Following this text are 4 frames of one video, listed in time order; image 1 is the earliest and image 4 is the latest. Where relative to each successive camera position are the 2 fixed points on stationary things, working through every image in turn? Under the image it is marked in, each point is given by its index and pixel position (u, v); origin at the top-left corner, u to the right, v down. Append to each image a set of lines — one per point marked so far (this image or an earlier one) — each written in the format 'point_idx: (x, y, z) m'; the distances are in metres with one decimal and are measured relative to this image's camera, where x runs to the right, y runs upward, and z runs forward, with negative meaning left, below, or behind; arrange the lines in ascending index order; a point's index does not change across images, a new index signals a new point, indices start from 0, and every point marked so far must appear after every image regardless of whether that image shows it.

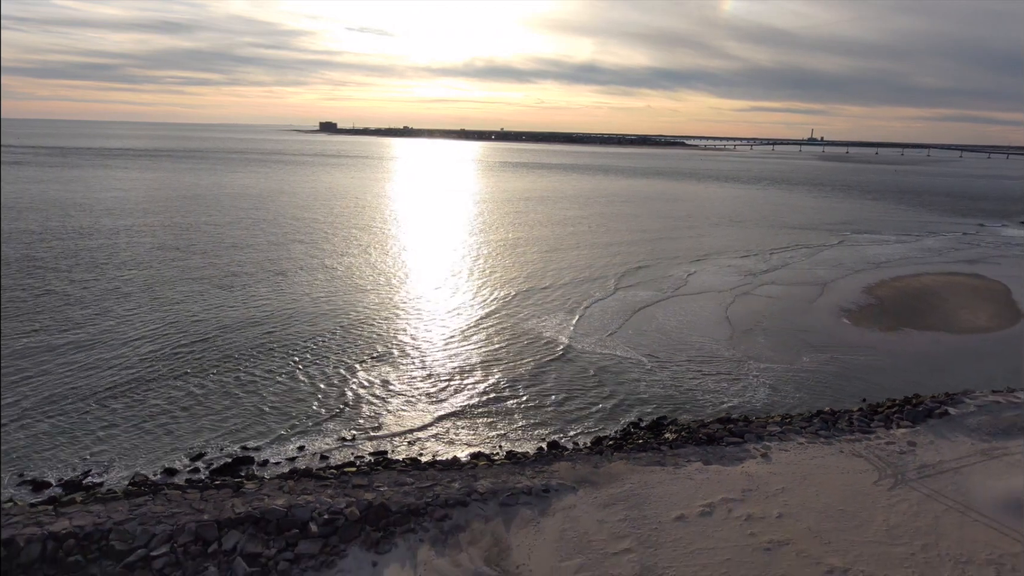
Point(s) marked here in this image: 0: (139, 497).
0: (-4.7, -2.6, +8.4) m
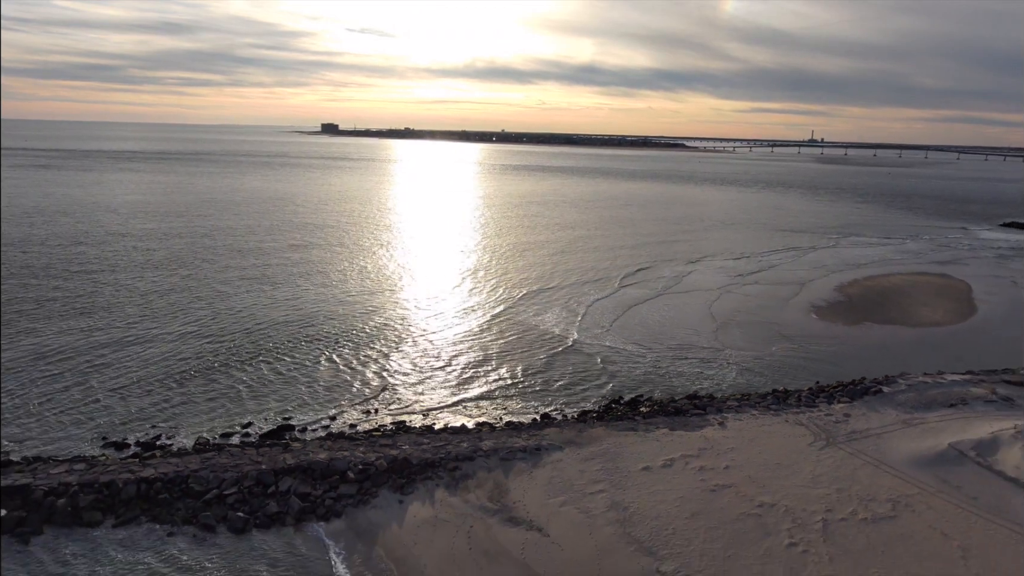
0: (-4.7, -2.5, +10.3) m
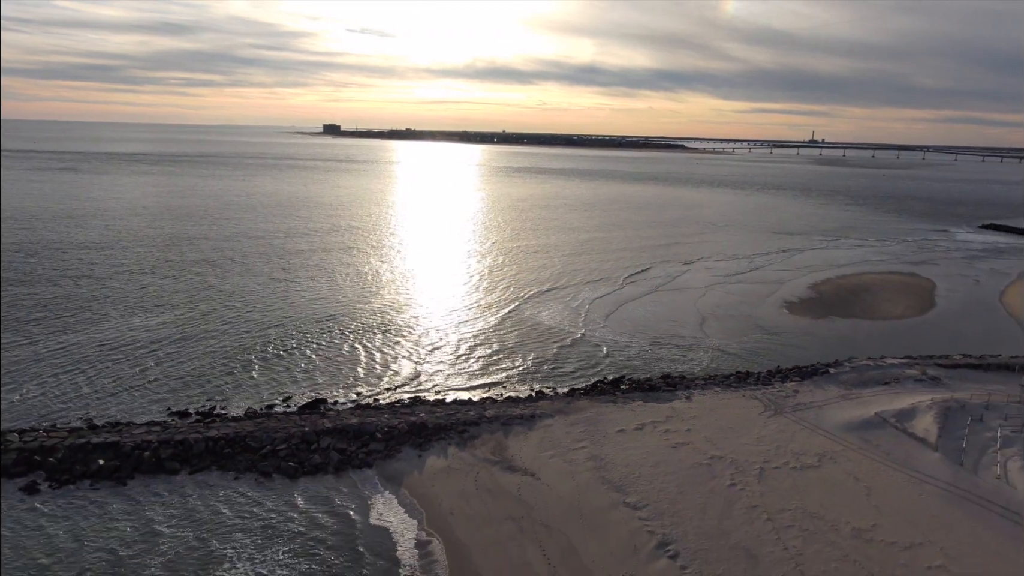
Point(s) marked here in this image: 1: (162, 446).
0: (-4.8, -2.4, +12.5) m
1: (-5.9, -2.7, +11.3) m
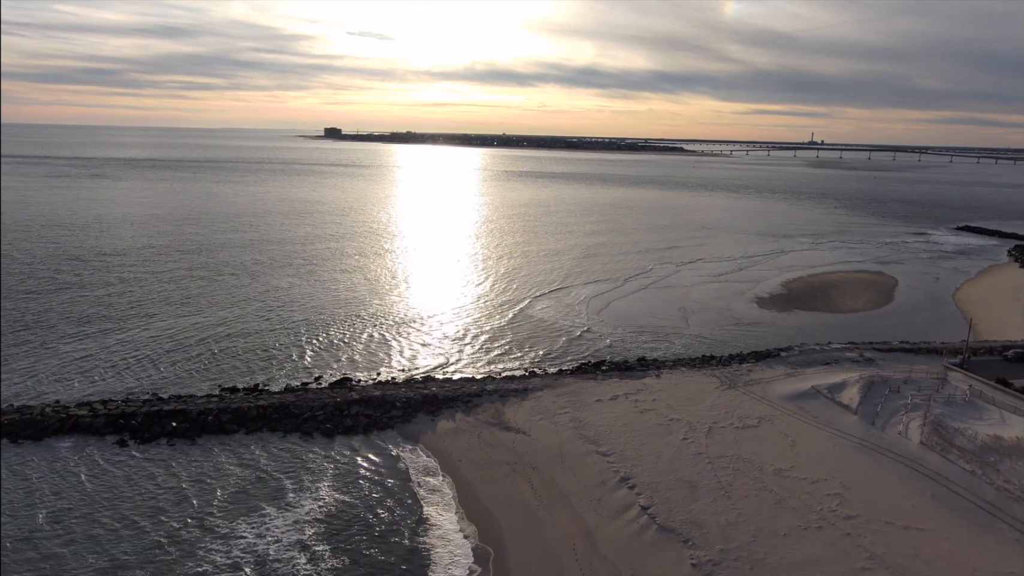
0: (-4.8, -2.3, +15.0) m
1: (-6.0, -2.6, +13.8) m
